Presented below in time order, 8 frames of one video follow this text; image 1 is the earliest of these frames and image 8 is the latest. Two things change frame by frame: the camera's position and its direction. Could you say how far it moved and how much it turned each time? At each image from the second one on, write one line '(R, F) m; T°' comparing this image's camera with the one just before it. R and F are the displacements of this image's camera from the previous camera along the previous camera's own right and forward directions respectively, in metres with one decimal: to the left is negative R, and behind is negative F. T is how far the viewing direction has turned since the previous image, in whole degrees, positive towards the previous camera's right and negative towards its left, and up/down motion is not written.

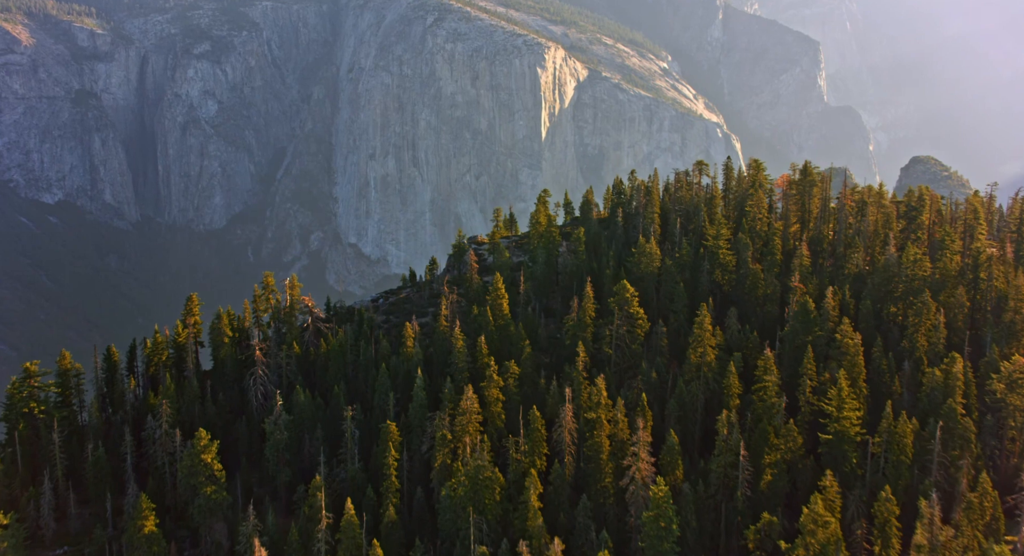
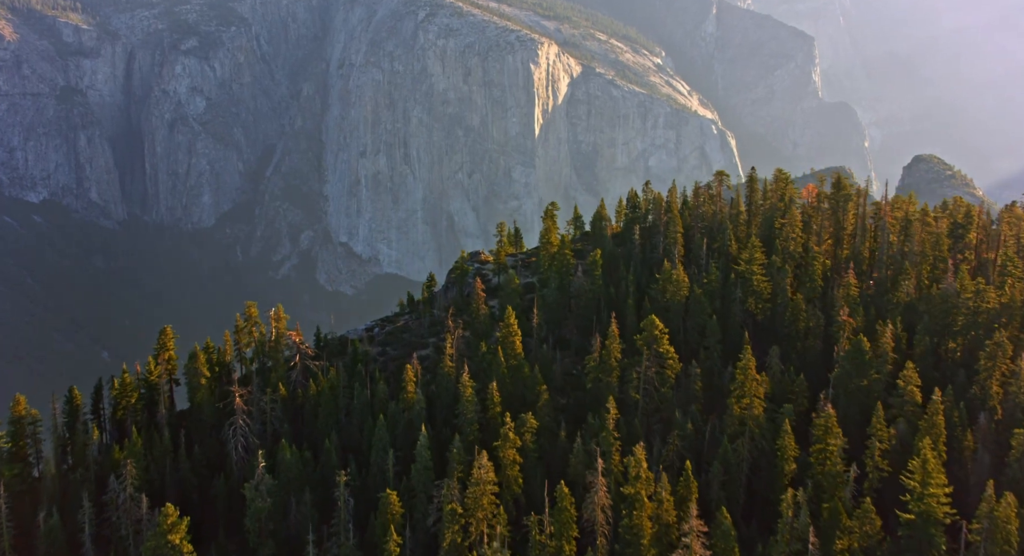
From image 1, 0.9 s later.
(-0.6, +4.4) m; 0°
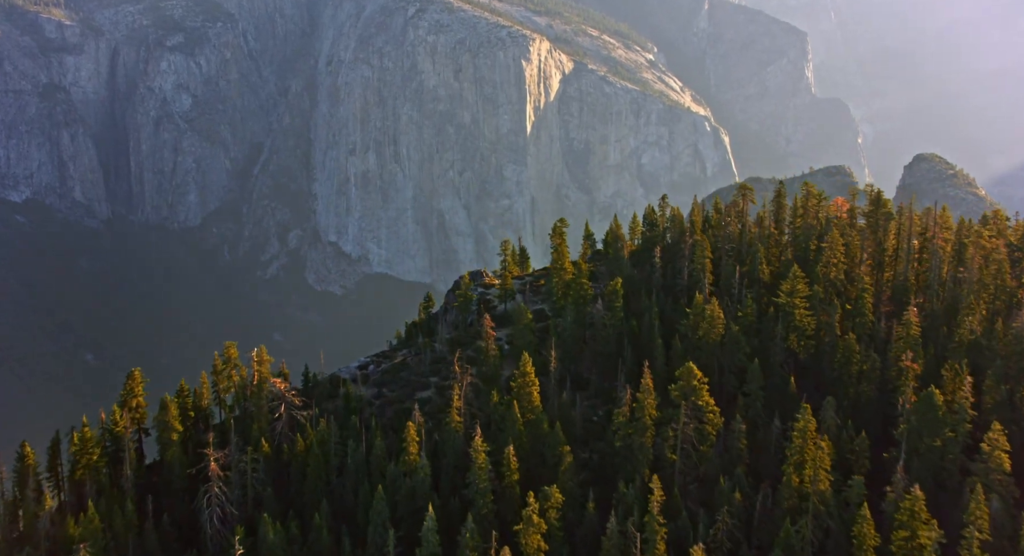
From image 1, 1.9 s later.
(-0.7, +4.4) m; +1°
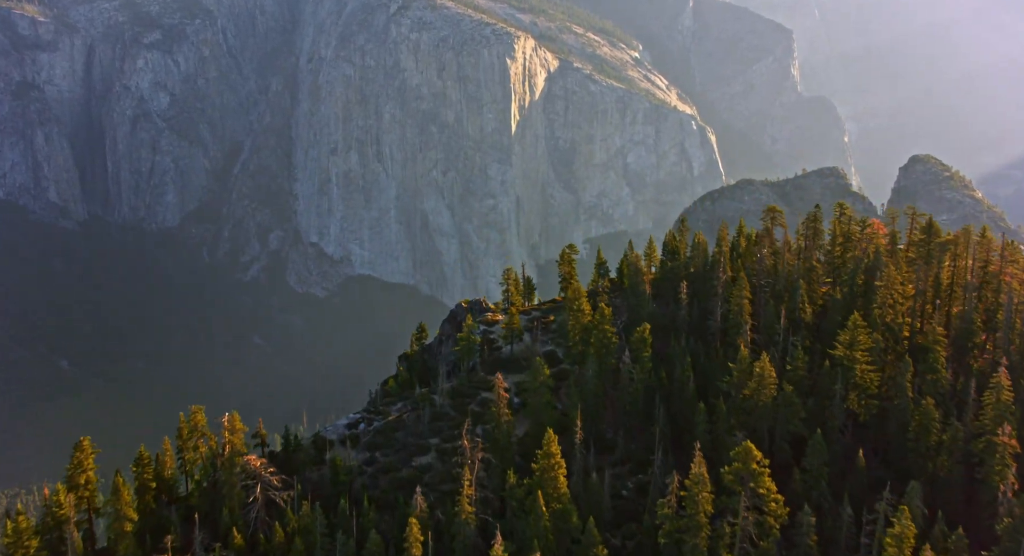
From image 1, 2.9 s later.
(-0.8, +5.1) m; +1°
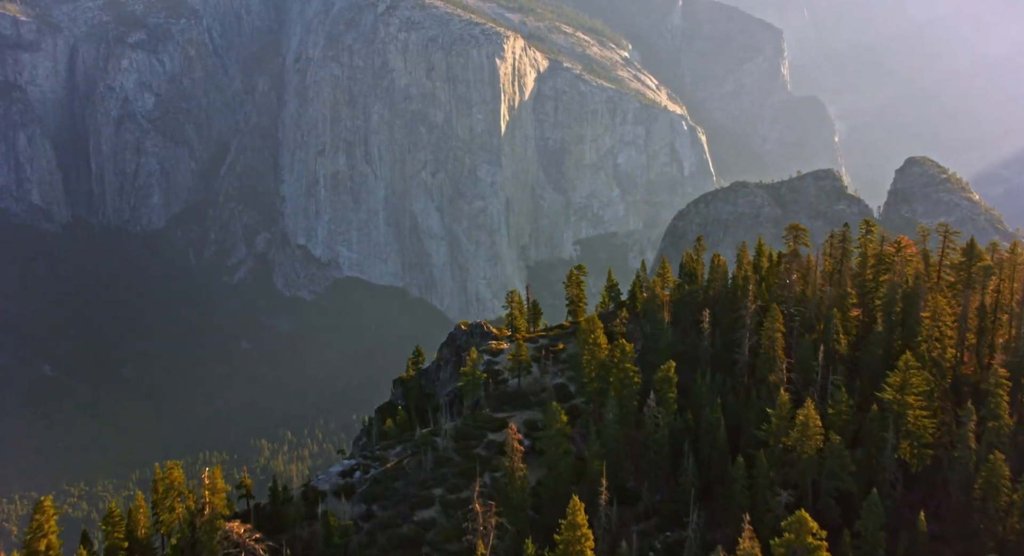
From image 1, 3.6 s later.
(-0.6, +3.1) m; +1°
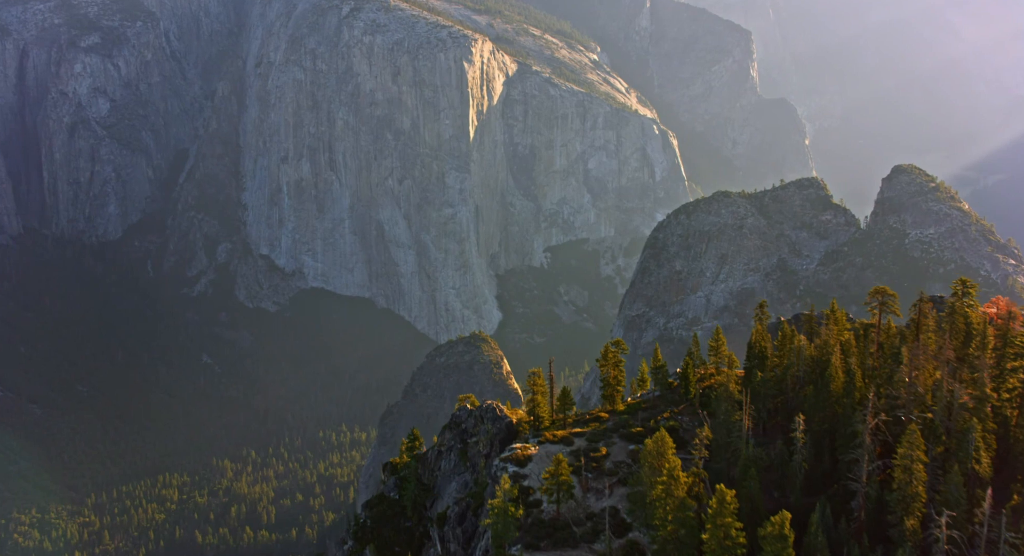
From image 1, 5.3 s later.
(-1.6, +8.4) m; +2°
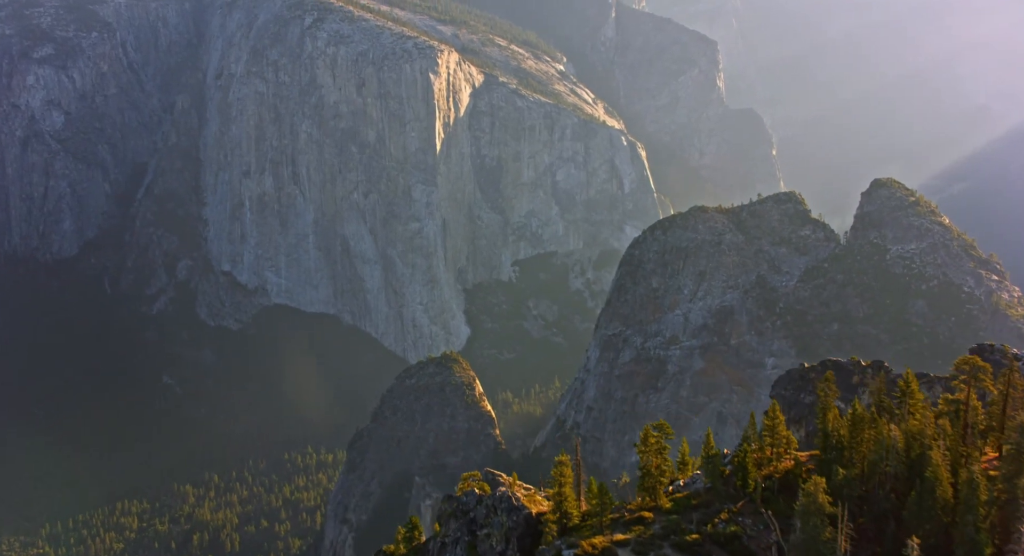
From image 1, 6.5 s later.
(-1.3, +5.6) m; +2°
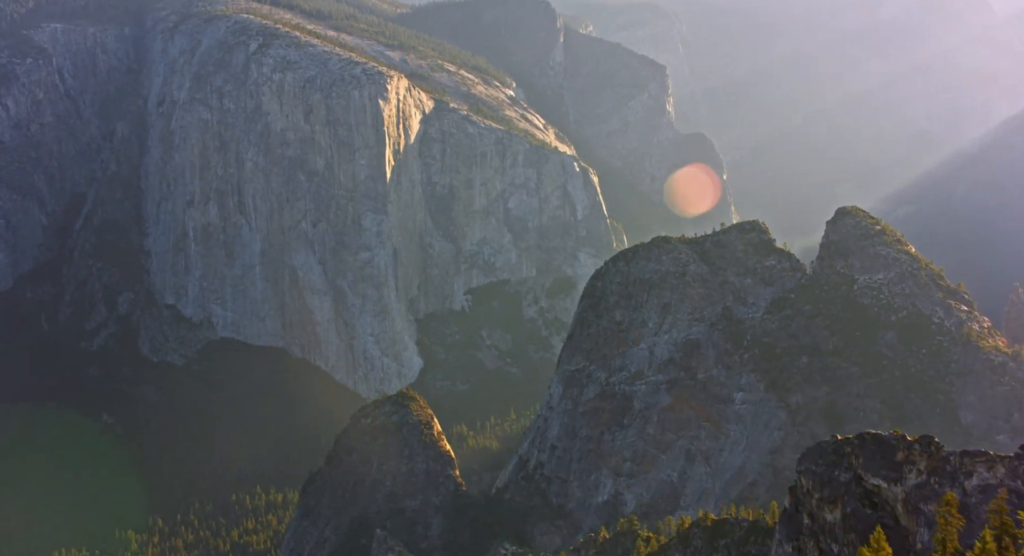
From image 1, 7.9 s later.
(-1.8, +6.2) m; +2°
